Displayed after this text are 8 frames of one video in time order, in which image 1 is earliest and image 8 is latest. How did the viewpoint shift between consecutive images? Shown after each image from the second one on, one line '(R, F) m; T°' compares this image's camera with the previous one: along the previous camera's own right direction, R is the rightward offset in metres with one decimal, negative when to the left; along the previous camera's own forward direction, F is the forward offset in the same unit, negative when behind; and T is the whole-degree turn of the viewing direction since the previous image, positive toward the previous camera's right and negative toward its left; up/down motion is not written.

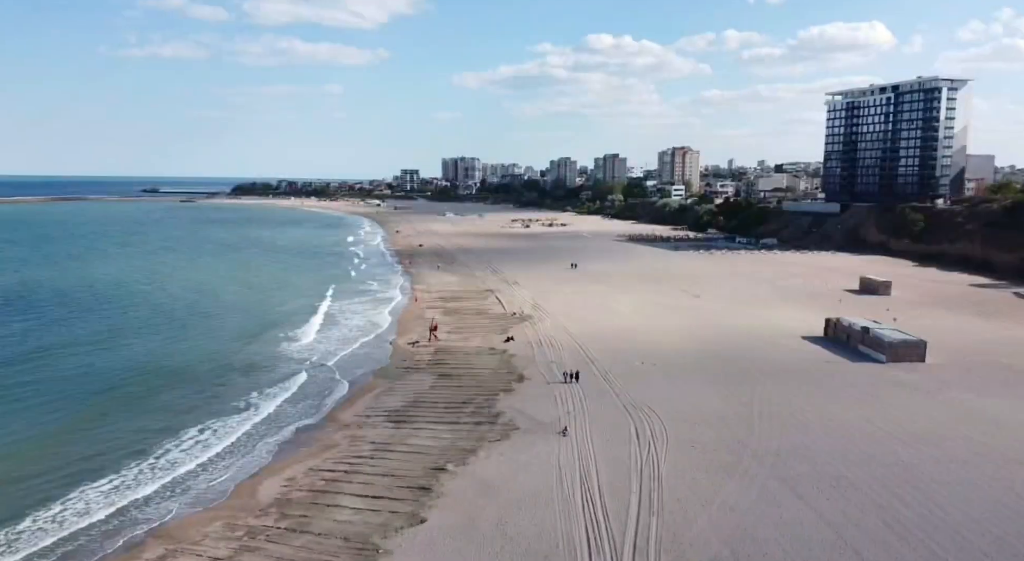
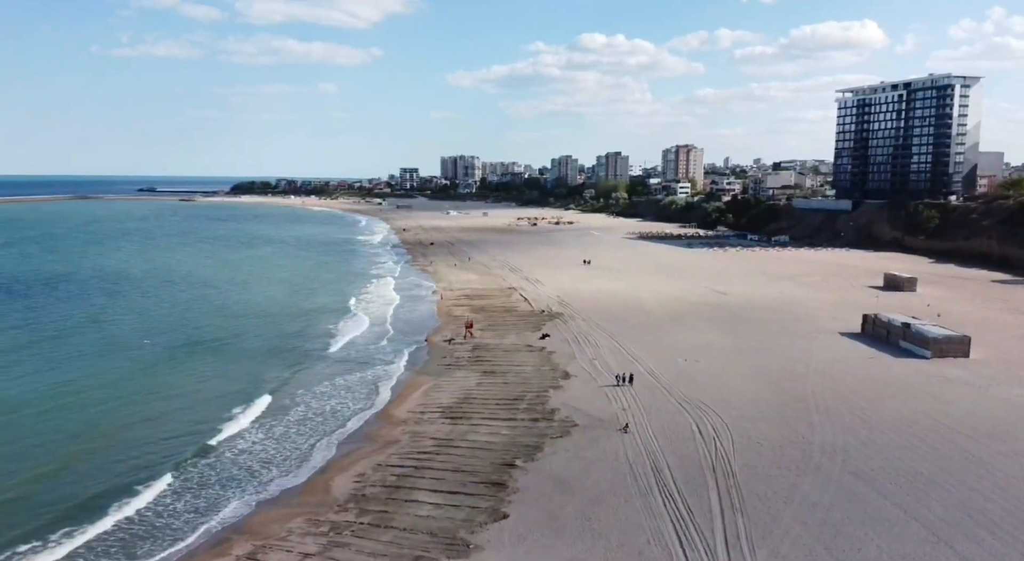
(-1.8, +0.1) m; 0°
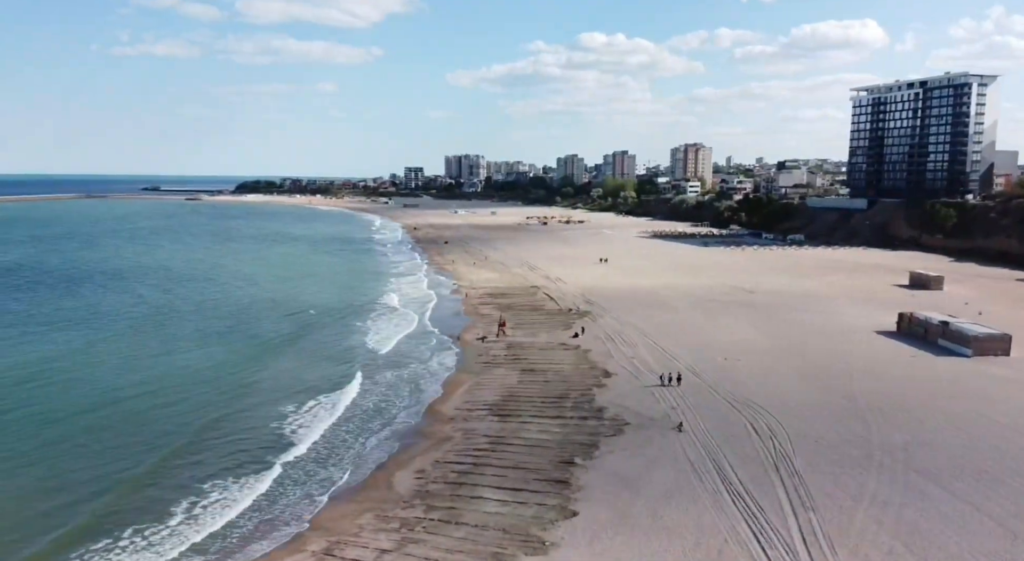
(-1.4, +0.1) m; 0°
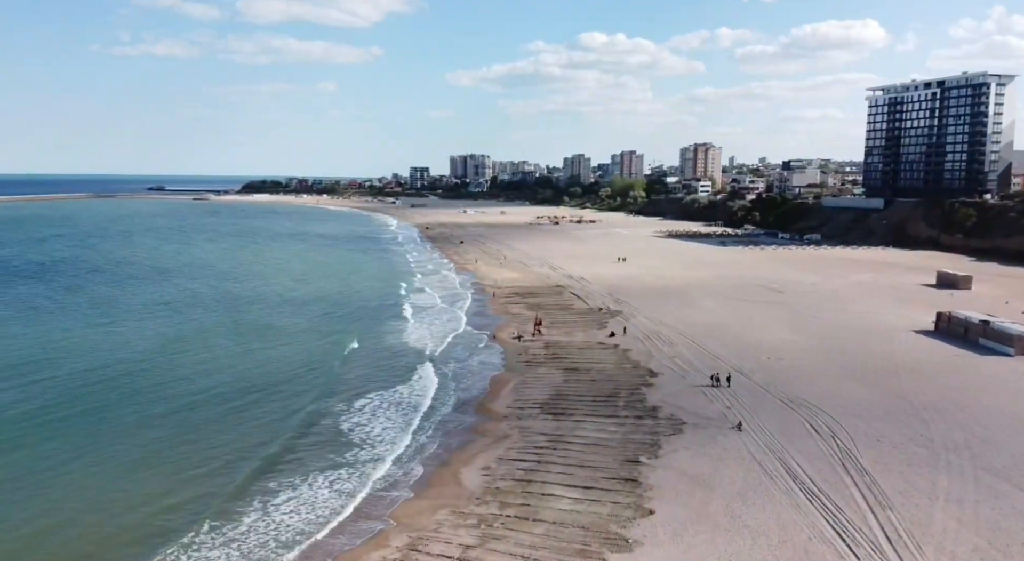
(-1.5, 0.0) m; 0°
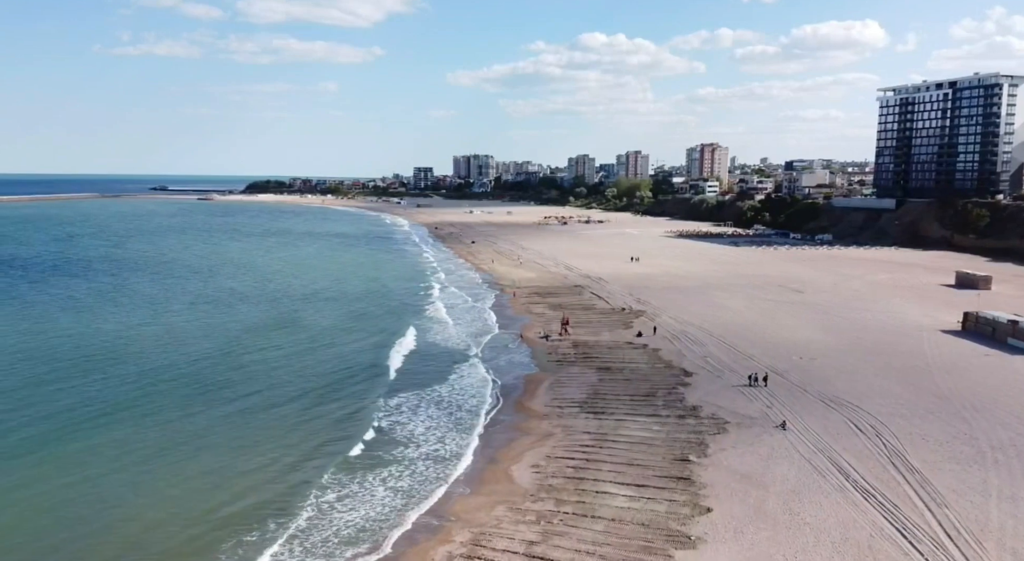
(-1.2, -0.1) m; 0°
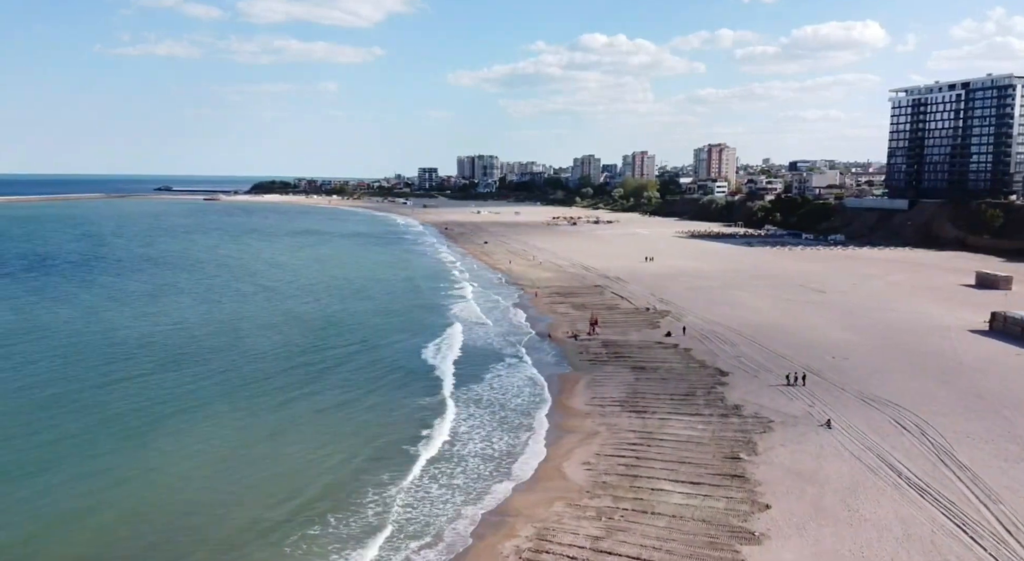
(-1.3, -0.2) m; 0°
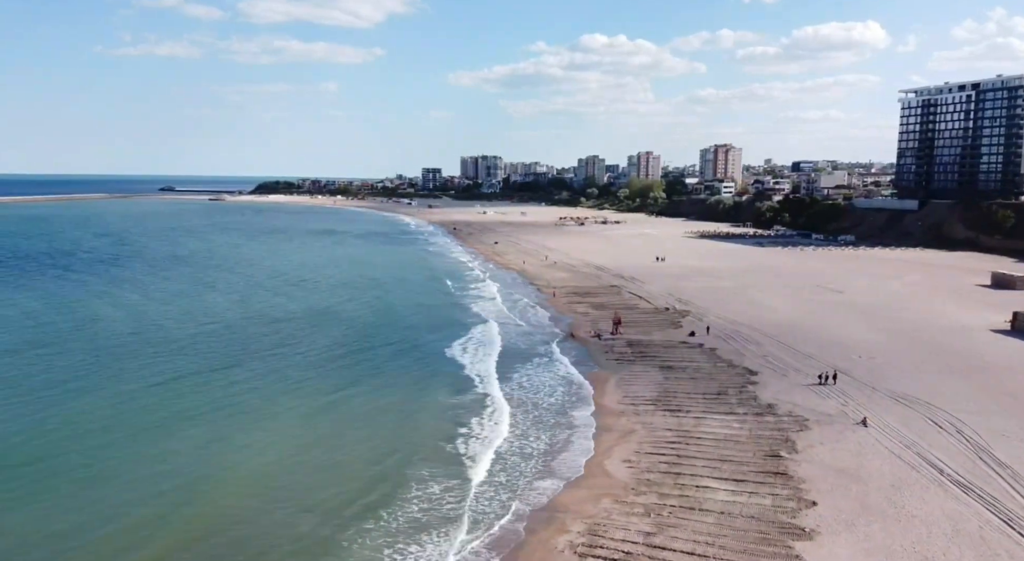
(-1.0, -0.2) m; 0°
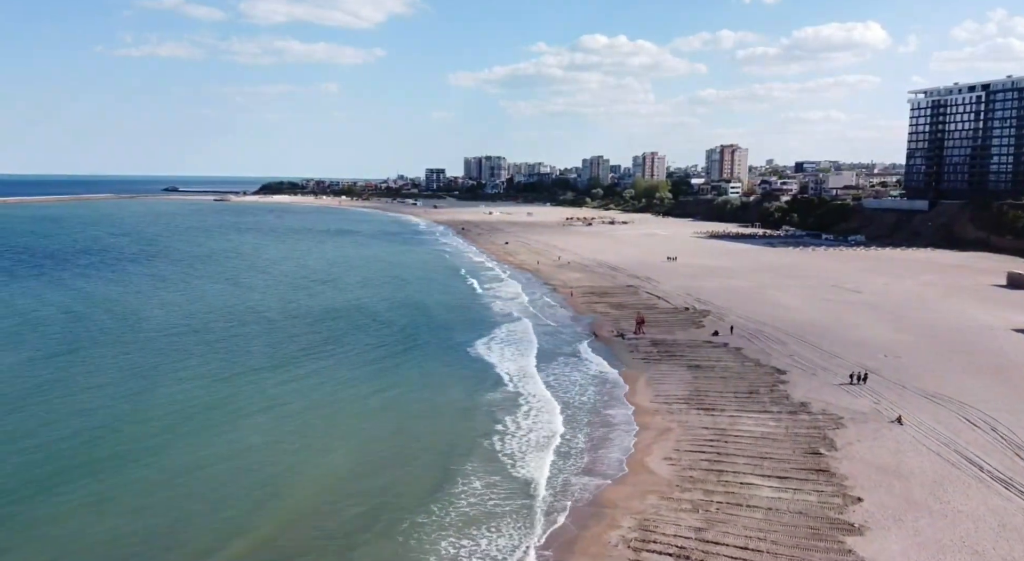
(-1.0, -0.2) m; 0°
